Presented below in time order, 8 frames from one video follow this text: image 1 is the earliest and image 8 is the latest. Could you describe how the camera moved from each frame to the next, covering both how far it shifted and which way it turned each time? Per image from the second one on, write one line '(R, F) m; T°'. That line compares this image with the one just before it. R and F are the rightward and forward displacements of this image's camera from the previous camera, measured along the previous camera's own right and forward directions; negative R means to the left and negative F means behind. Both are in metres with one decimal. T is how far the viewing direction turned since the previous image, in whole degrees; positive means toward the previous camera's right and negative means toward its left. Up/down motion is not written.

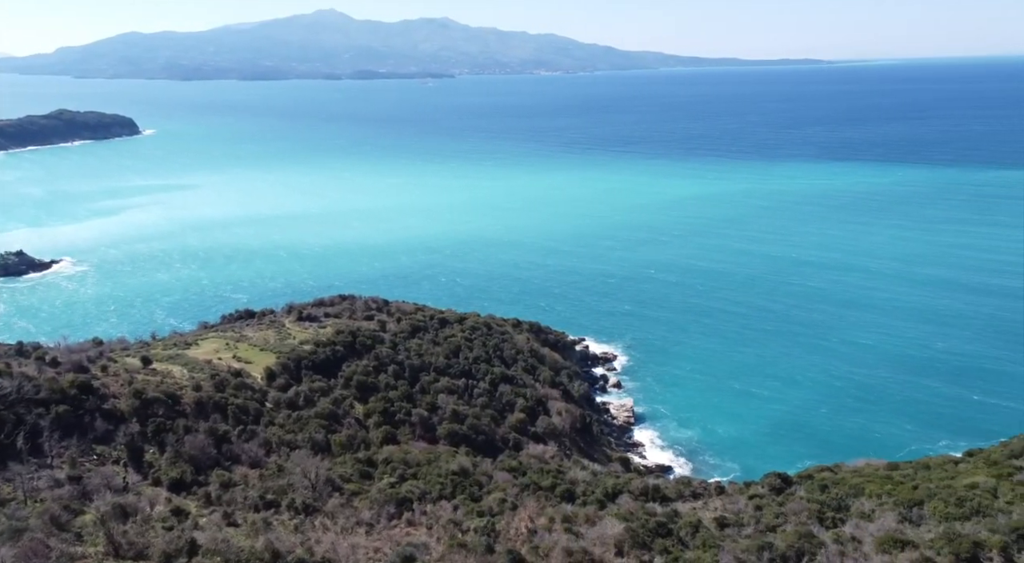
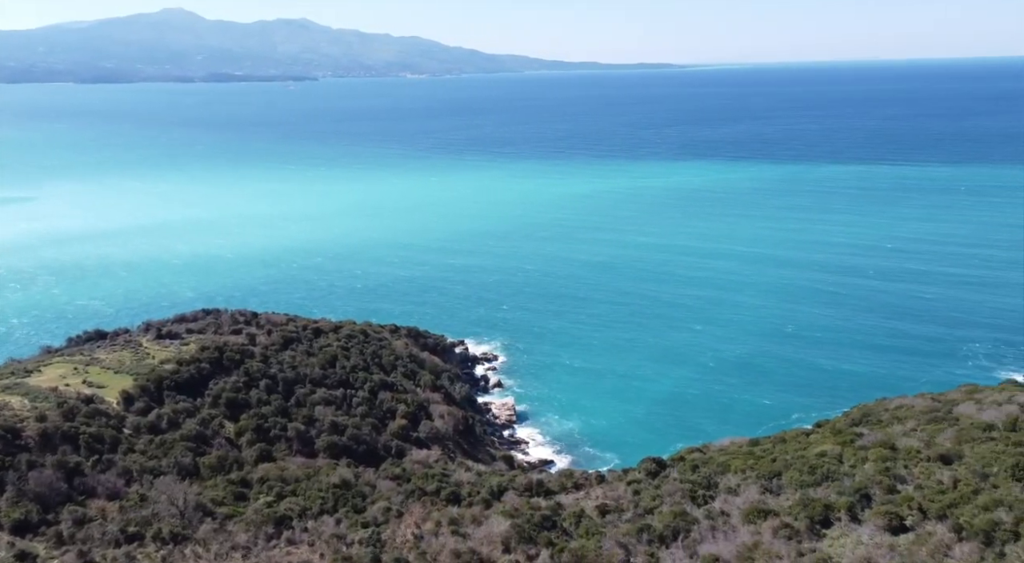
(+0.3, -2.9) m; +7°
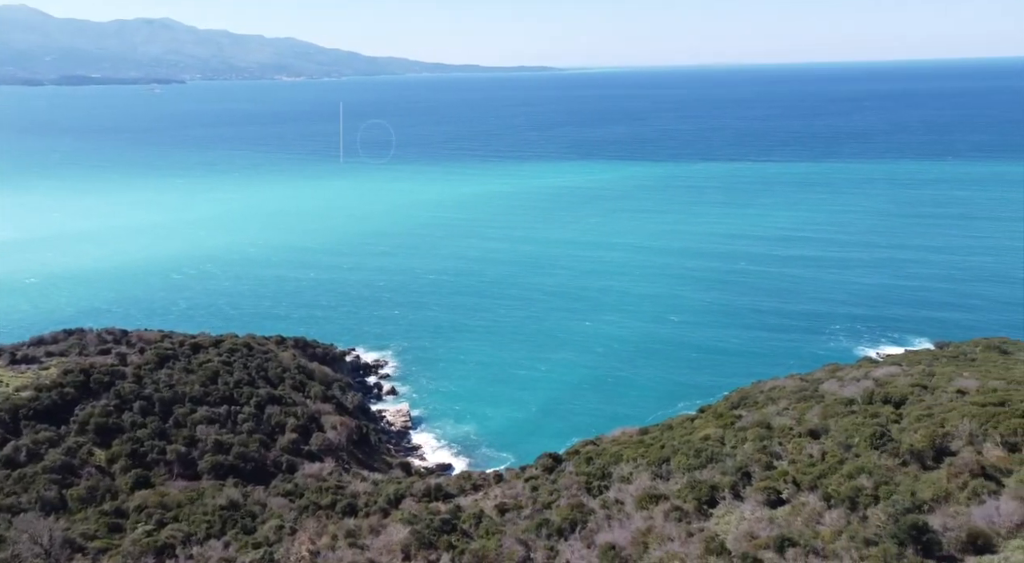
(-0.1, -2.7) m; +6°
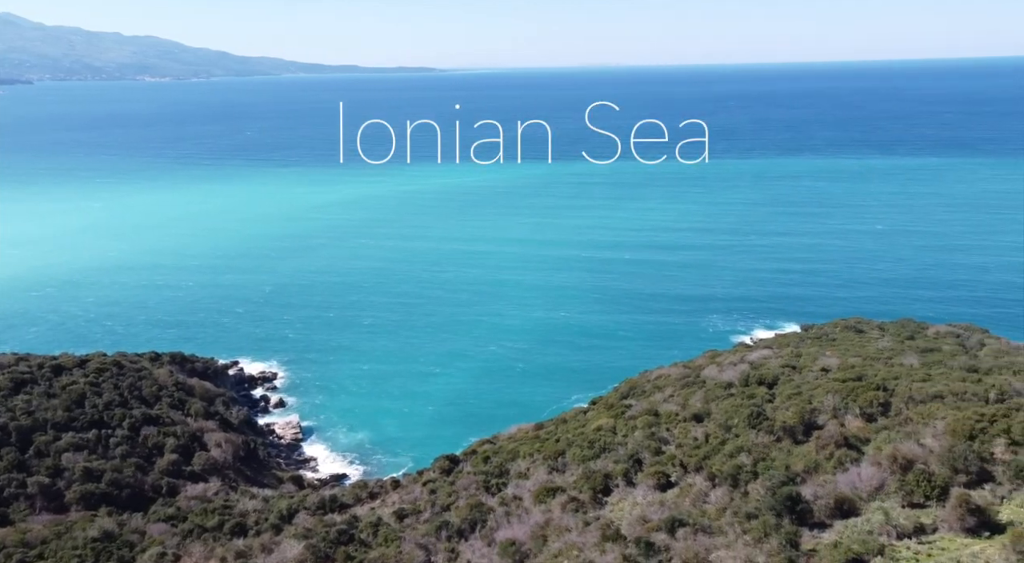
(-0.2, -2.2) m; +6°
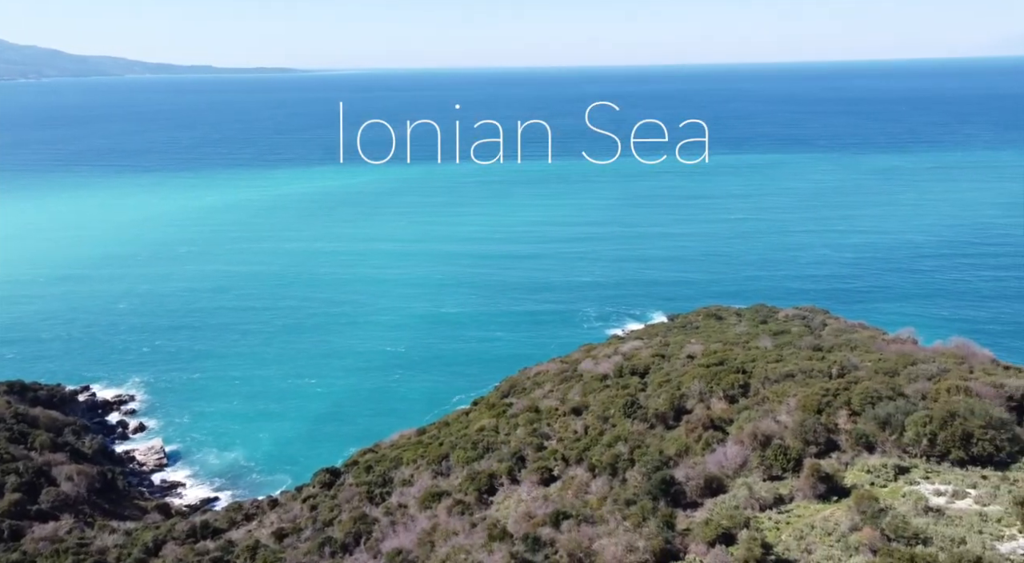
(0.0, -1.1) m; +7°
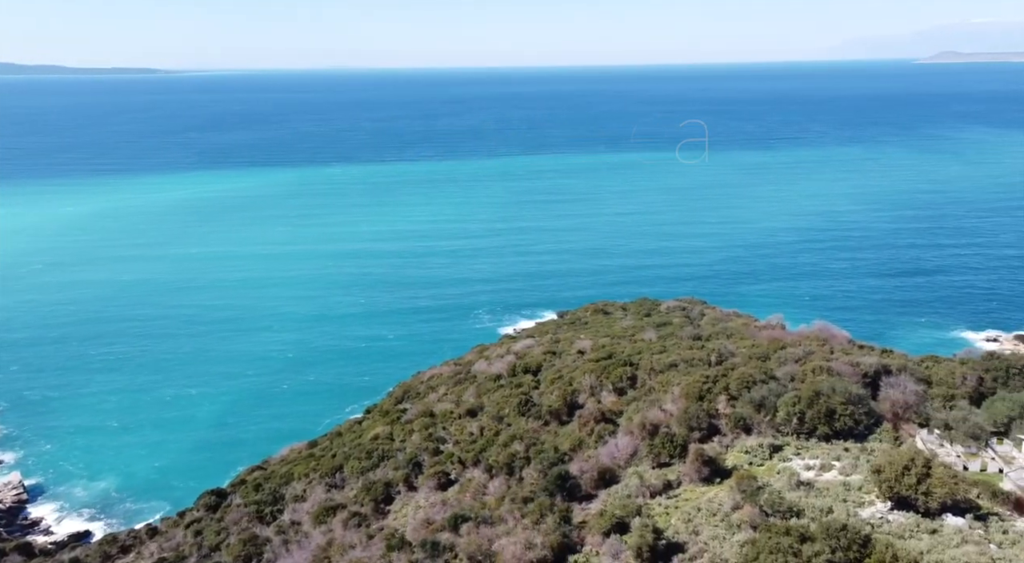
(0.0, -0.6) m; +6°
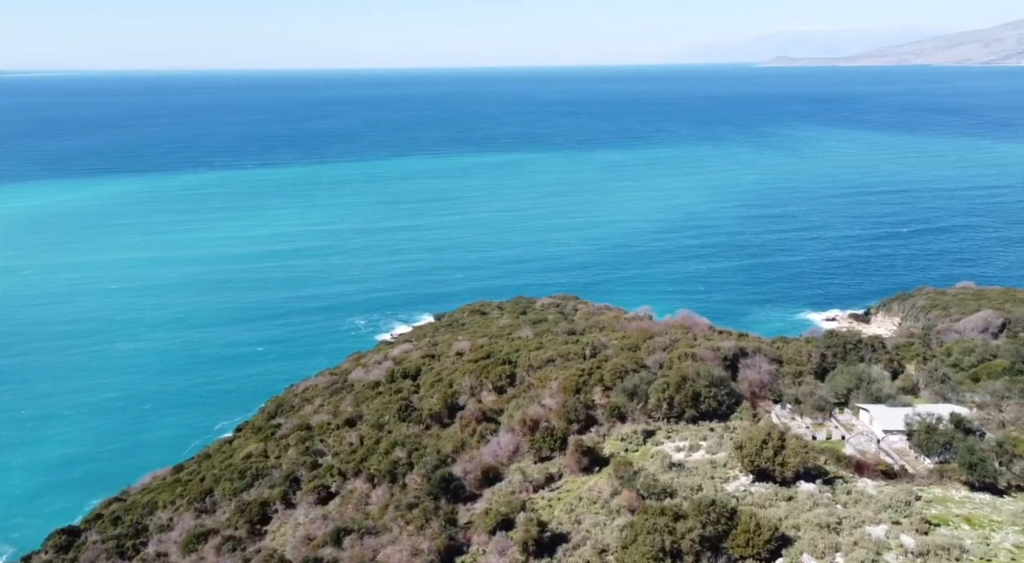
(0.0, -0.6) m; +7°
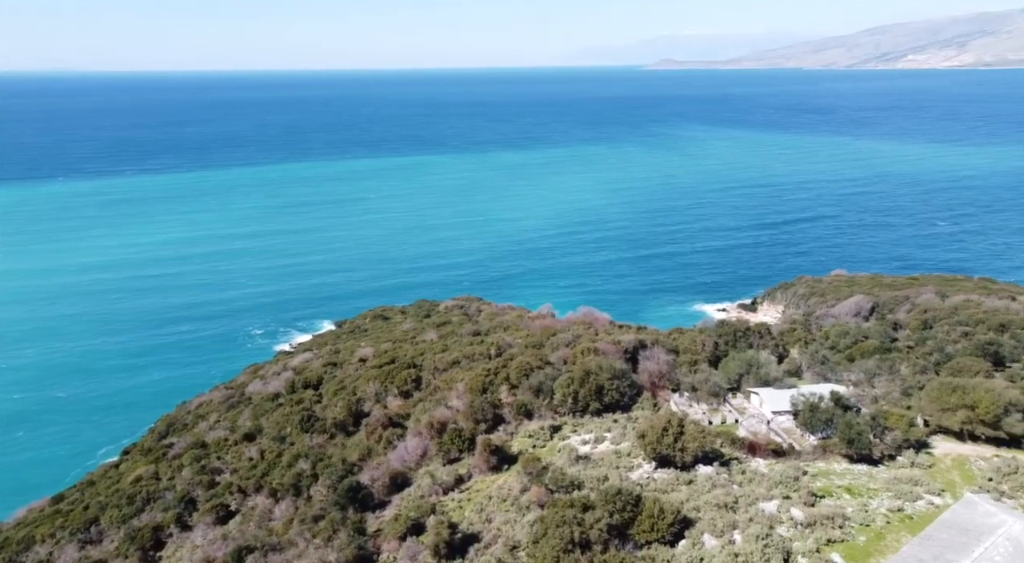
(0.0, -0.4) m; +6°
